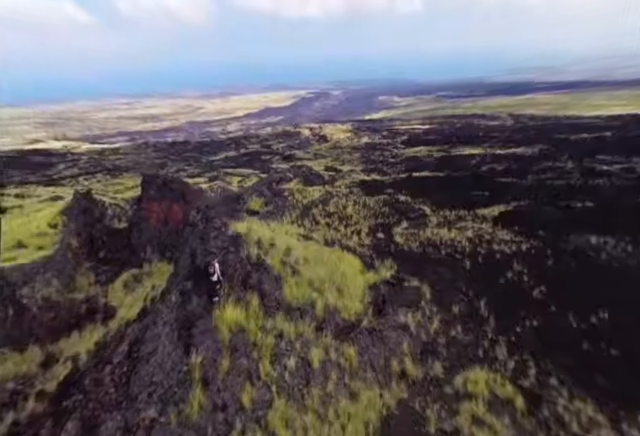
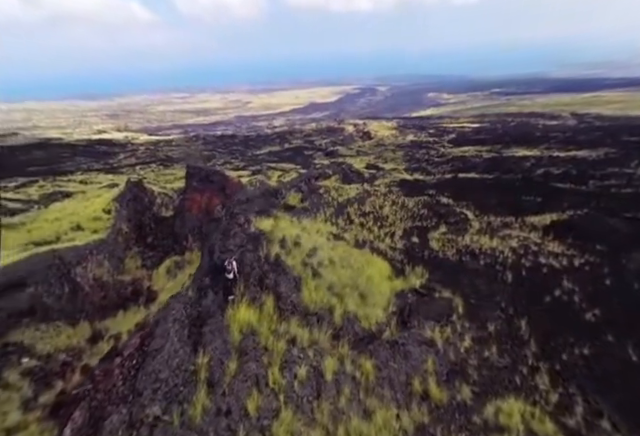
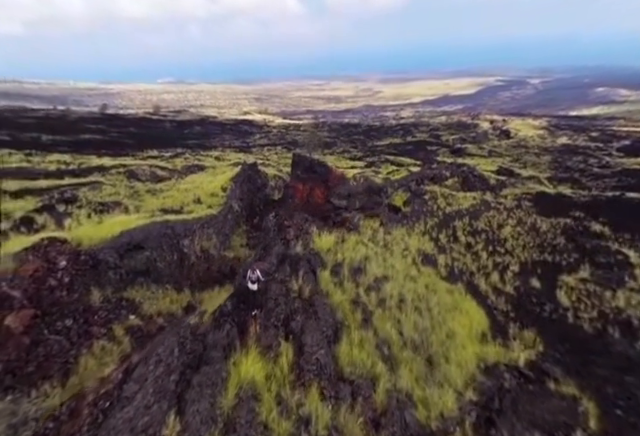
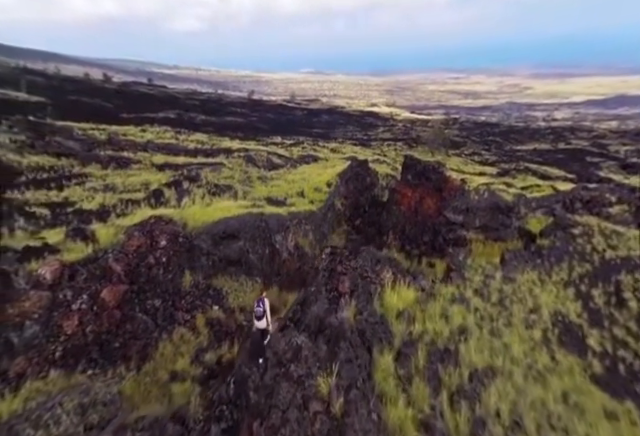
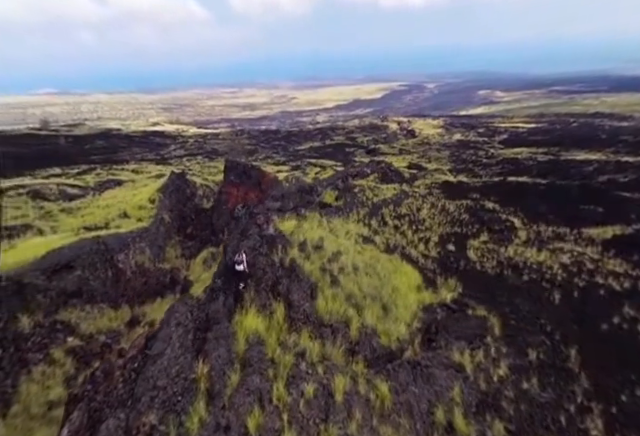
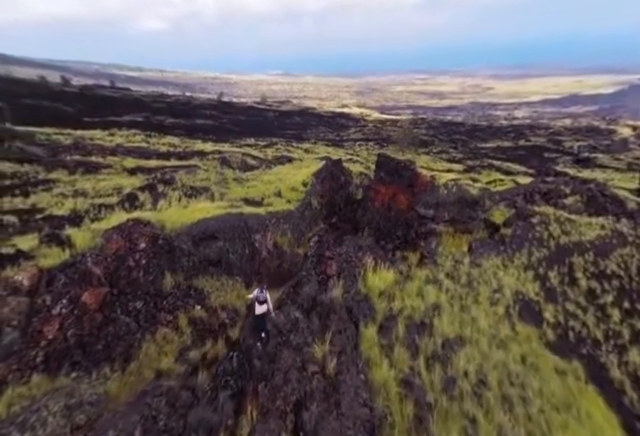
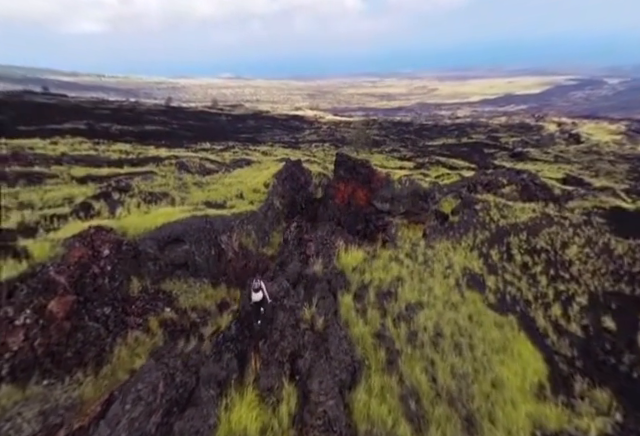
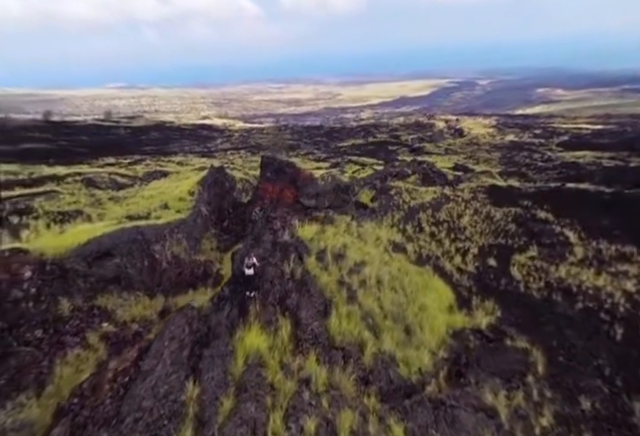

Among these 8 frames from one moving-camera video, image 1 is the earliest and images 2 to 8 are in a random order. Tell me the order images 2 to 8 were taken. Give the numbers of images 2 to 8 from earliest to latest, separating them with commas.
2, 5, 8, 3, 7, 6, 4
